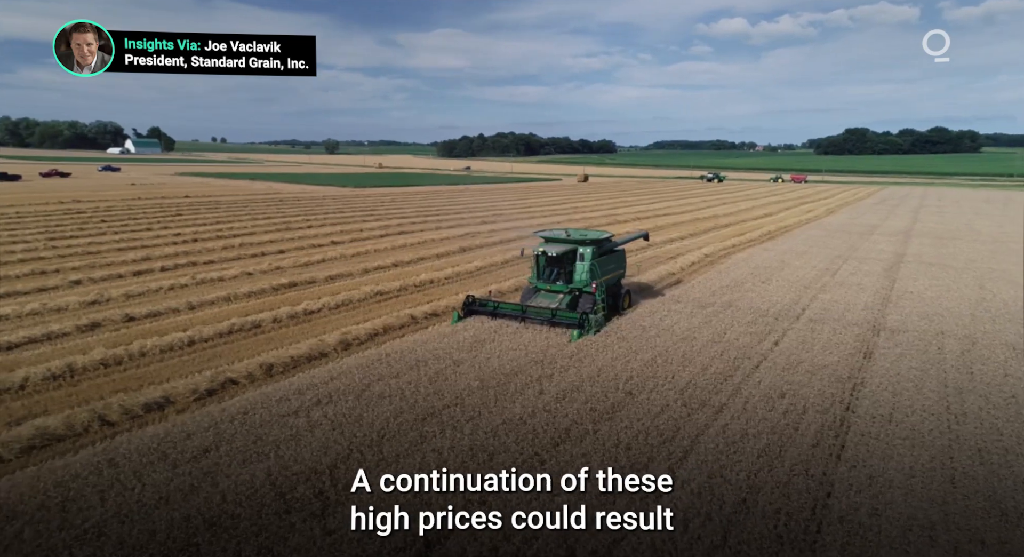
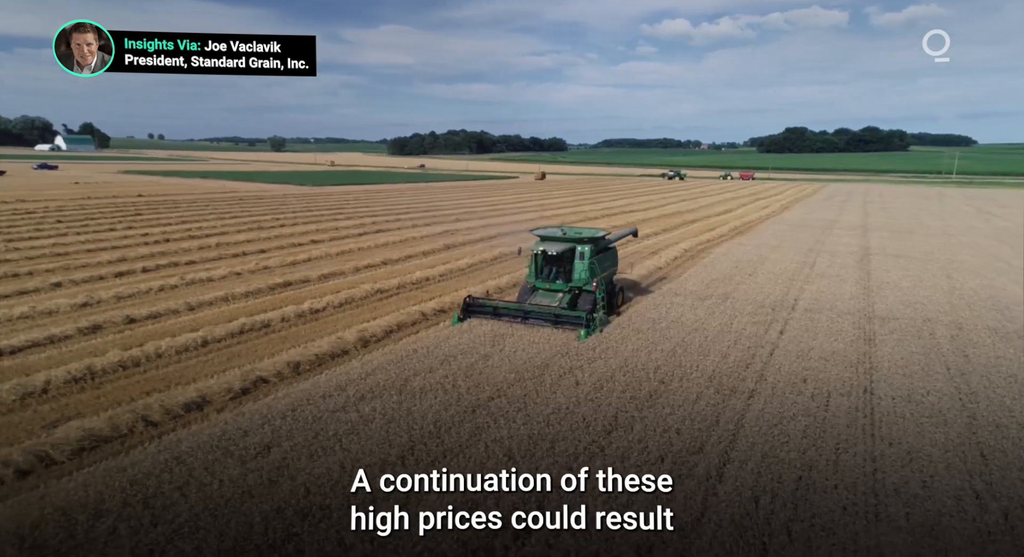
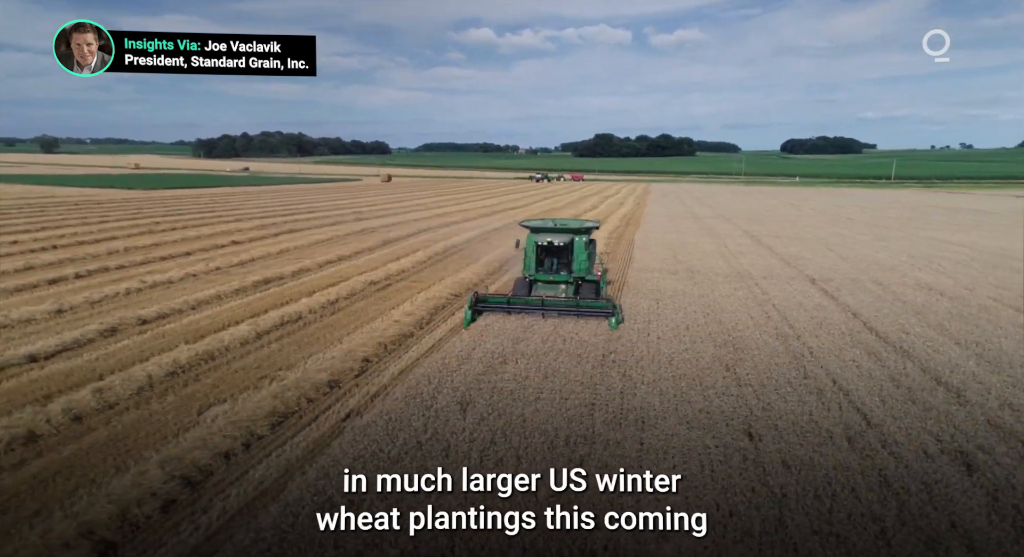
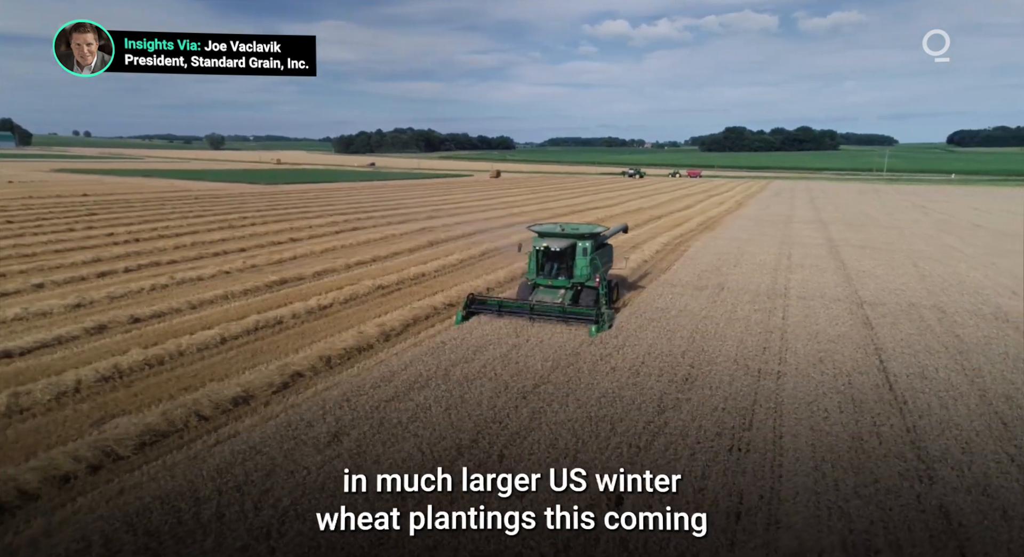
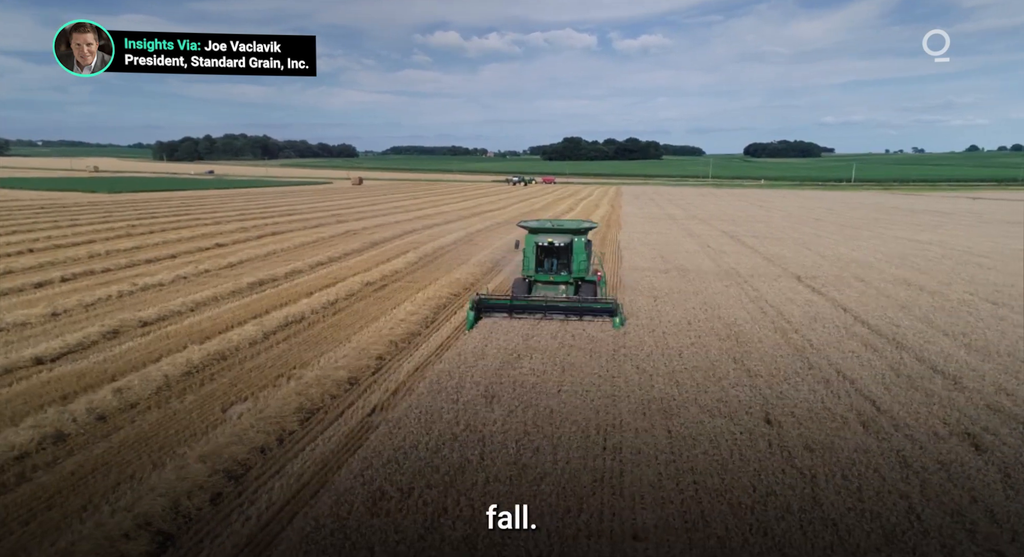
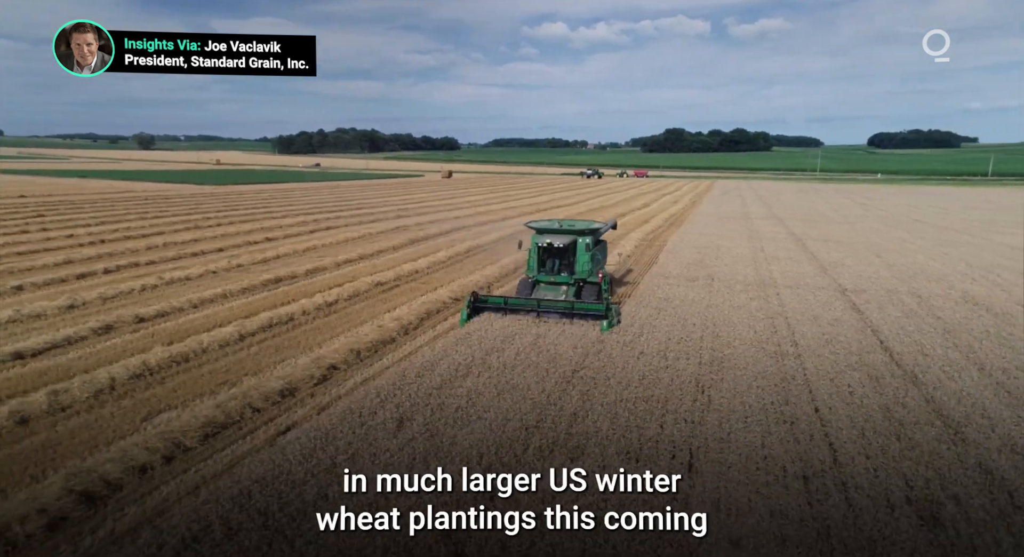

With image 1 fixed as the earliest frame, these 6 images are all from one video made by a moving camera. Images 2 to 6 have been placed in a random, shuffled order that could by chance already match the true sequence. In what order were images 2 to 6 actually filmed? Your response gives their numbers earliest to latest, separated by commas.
2, 4, 6, 3, 5
